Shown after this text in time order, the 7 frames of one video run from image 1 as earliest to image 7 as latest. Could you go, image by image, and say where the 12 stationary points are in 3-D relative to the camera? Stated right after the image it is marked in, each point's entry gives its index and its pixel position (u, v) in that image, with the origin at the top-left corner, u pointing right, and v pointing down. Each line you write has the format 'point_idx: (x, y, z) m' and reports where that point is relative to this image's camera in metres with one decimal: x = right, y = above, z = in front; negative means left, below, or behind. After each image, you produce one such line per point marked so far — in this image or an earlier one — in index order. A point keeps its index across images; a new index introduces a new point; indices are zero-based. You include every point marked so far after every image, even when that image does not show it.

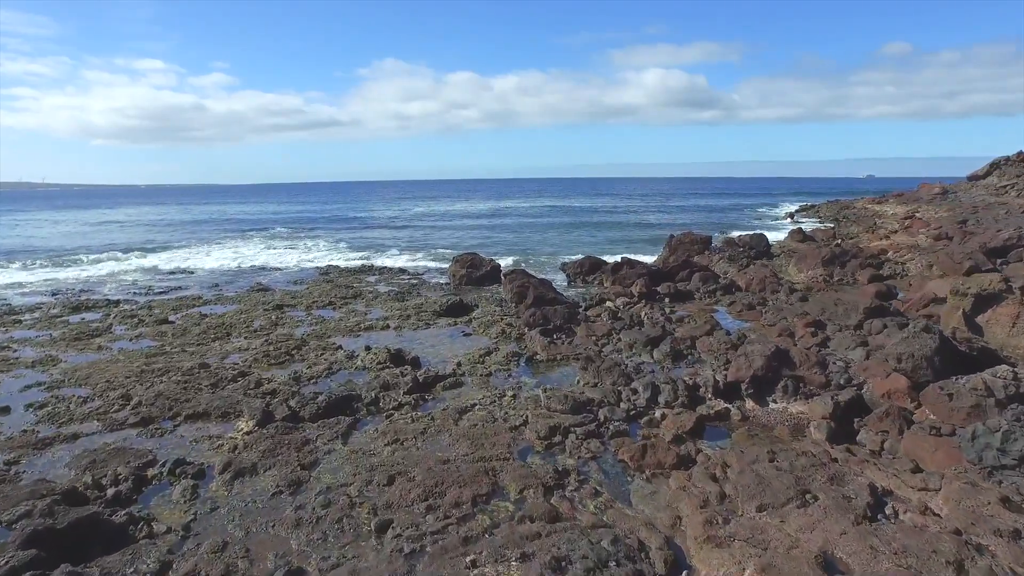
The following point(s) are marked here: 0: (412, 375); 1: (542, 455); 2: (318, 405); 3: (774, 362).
0: (-2.9, -2.6, +10.9) m
1: (+0.6, -3.6, +8.0) m
2: (-4.9, -3.0, +9.4) m
3: (+6.7, -1.9, +9.4) m
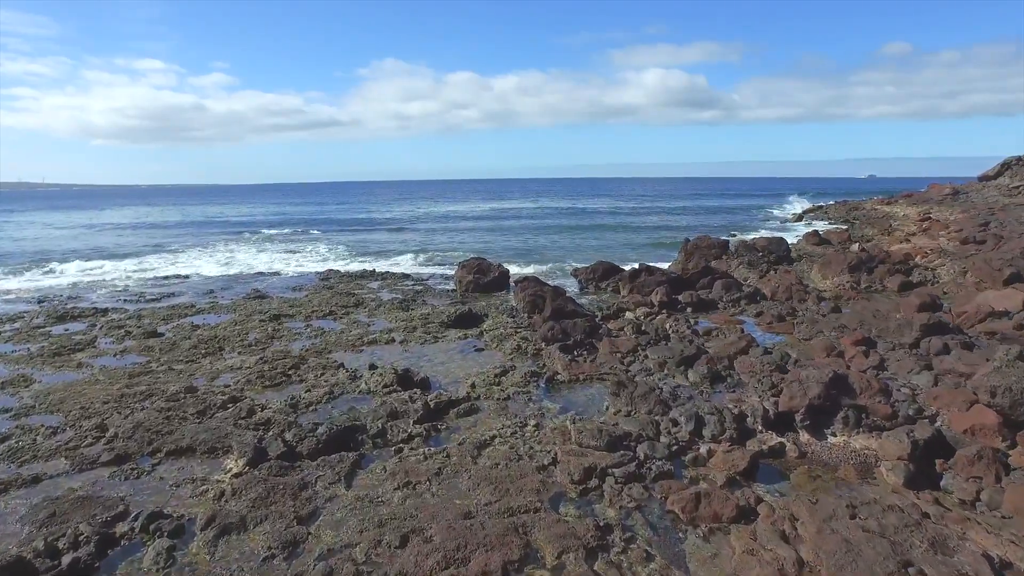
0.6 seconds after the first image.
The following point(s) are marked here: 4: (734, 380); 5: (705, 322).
0: (-2.4, -3.0, +9.8) m
1: (+1.2, -4.0, +6.9) m
2: (-4.3, -3.4, +8.3) m
3: (+7.2, -2.3, +8.4) m
4: (+6.0, -2.5, +10.1) m
5: (+8.0, -1.5, +15.3) m
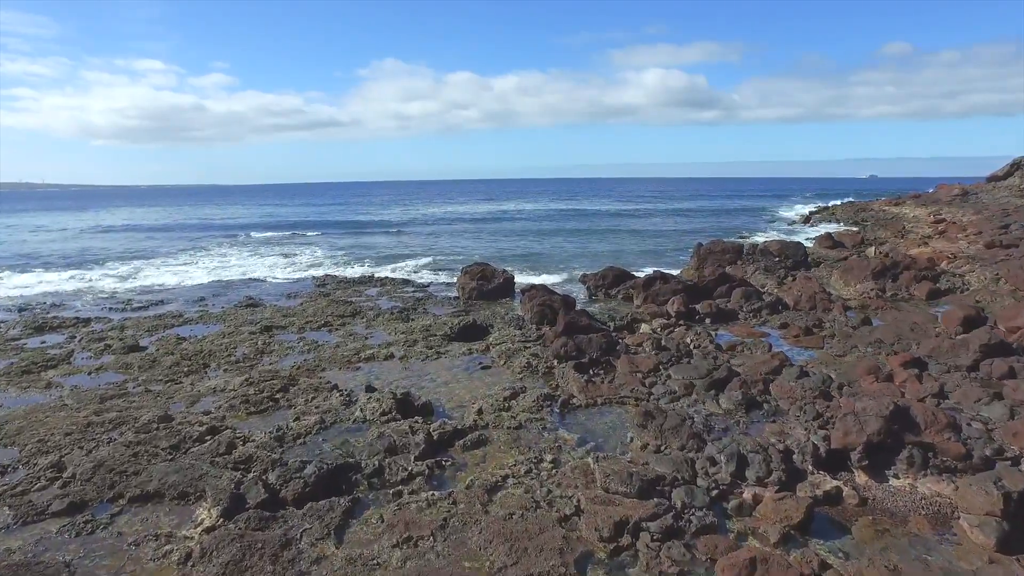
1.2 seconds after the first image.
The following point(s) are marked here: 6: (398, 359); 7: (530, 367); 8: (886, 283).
0: (-2.1, -3.4, +8.7) m
1: (+1.5, -4.4, +5.8) m
2: (-4.0, -3.8, +7.2) m
3: (+7.5, -2.7, +7.3) m
4: (+6.3, -2.9, +9.1) m
5: (+8.3, -1.9, +14.3) m
6: (-4.0, -2.5, +13.2) m
7: (+0.6, -2.6, +12.0) m
8: (+19.1, +0.3, +18.9) m
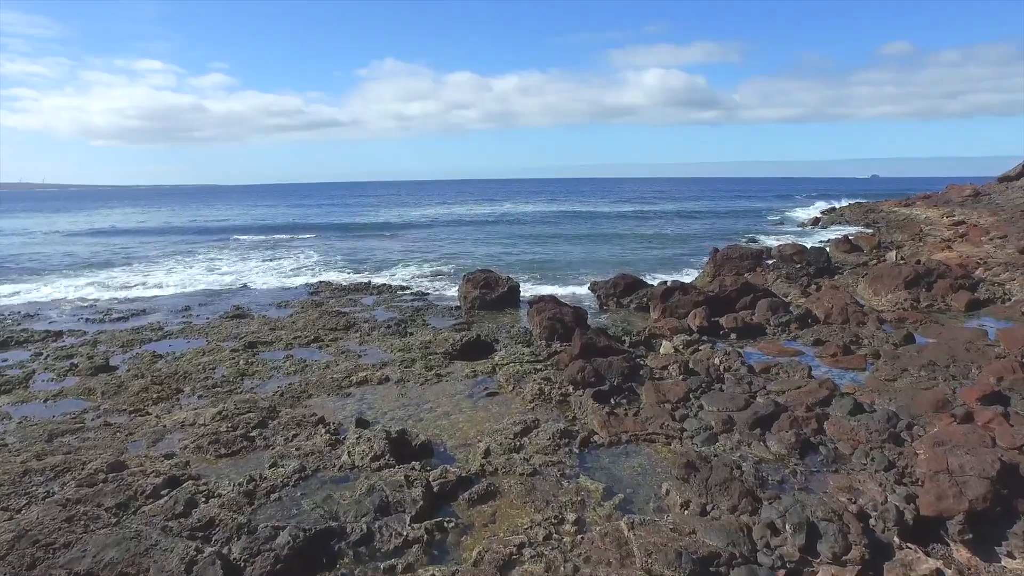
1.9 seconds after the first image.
0: (-1.8, -3.9, +7.4) m
1: (+1.8, -4.9, +4.5) m
2: (-3.7, -4.3, +5.9) m
3: (+7.8, -3.2, +6.0) m
4: (+6.6, -3.4, +7.7) m
5: (+8.6, -2.4, +12.9) m
6: (-3.8, -3.0, +11.8) m
7: (+0.8, -3.1, +10.6) m
8: (+19.3, -0.2, +17.6) m
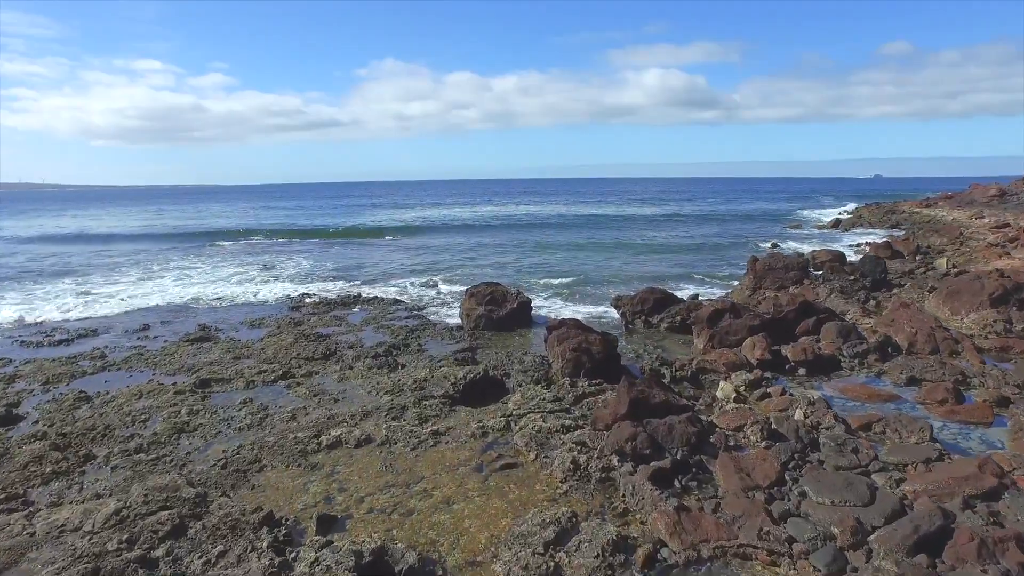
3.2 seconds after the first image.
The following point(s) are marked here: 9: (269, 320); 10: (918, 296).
0: (-1.3, -4.6, +4.5) m
1: (+2.3, -5.7, +1.6) m
2: (-3.2, -5.0, +3.0) m
3: (+8.3, -4.0, +3.1) m
4: (+7.1, -4.1, +4.8) m
5: (+9.1, -3.1, +10.1) m
6: (-3.3, -3.8, +9.0) m
7: (+1.3, -3.8, +7.8) m
8: (+19.8, -1.0, +14.7) m
9: (-11.9, -1.6, +18.2) m
10: (+19.1, -0.4, +17.4) m
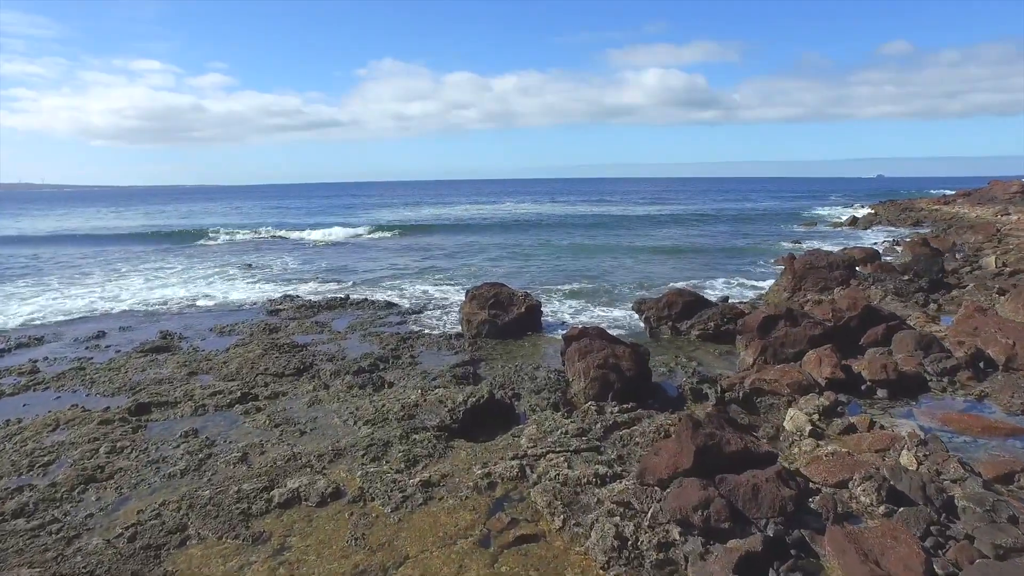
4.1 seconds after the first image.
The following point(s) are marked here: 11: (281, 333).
0: (-1.0, -4.7, +2.2) m
1: (+2.6, -5.7, -0.7) m
2: (-2.9, -5.1, +0.7) m
3: (+8.6, -4.0, +0.8) m
4: (+7.4, -4.2, +2.6) m
5: (+9.4, -3.2, +7.8) m
6: (-3.0, -3.8, +6.7) m
7: (+1.6, -3.9, +5.5) m
8: (+20.1, -1.0, +12.4) m
9: (-11.6, -1.6, +15.9) m
10: (+19.4, -0.5, +15.1) m
11: (-9.4, -1.7, +15.1) m
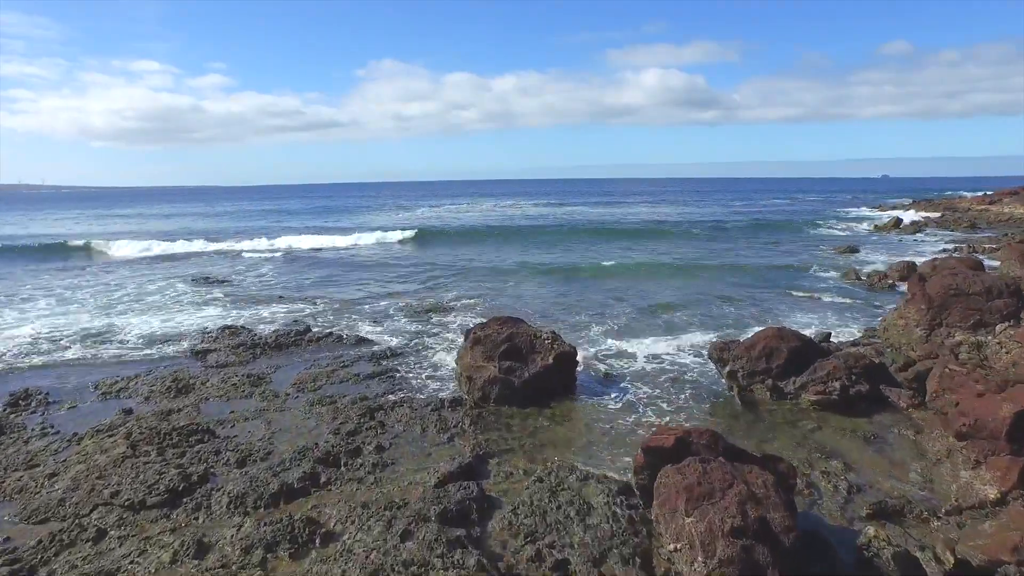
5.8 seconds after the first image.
0: (-0.3, -5.8, -2.9) m
1: (+3.2, -6.9, -5.8) m
2: (-2.3, -6.2, -4.4) m
3: (+9.2, -5.1, -4.3) m
4: (+8.1, -5.3, -2.5) m
5: (+10.0, -4.3, +2.7) m
6: (-2.3, -5.0, +1.6) m
7: (+2.3, -5.0, +0.4) m
8: (+20.8, -2.2, +7.3) m
9: (-11.0, -2.8, +10.8) m
10: (+20.0, -1.6, +10.0) m
11: (-8.8, -2.9, +10.0) m
